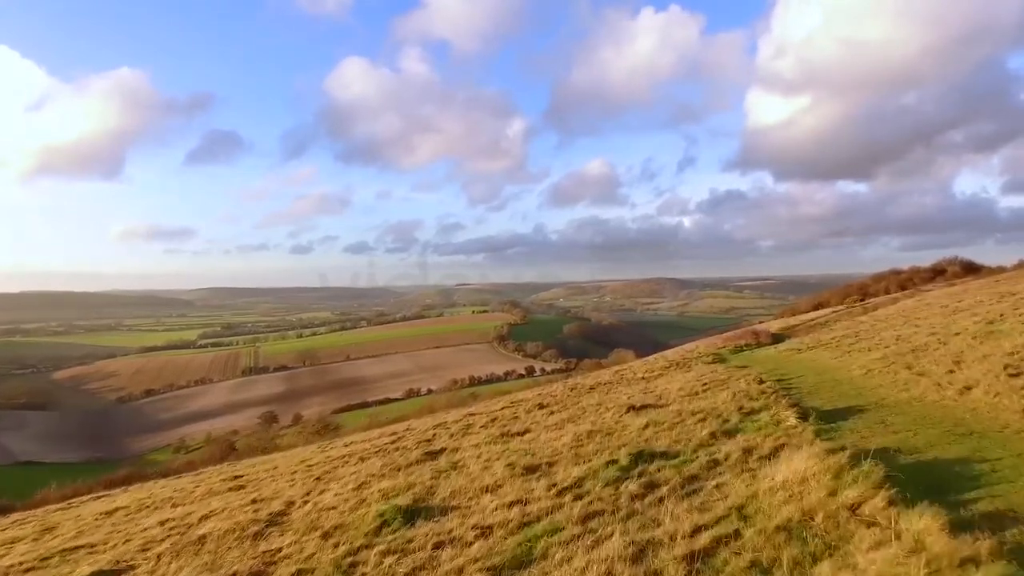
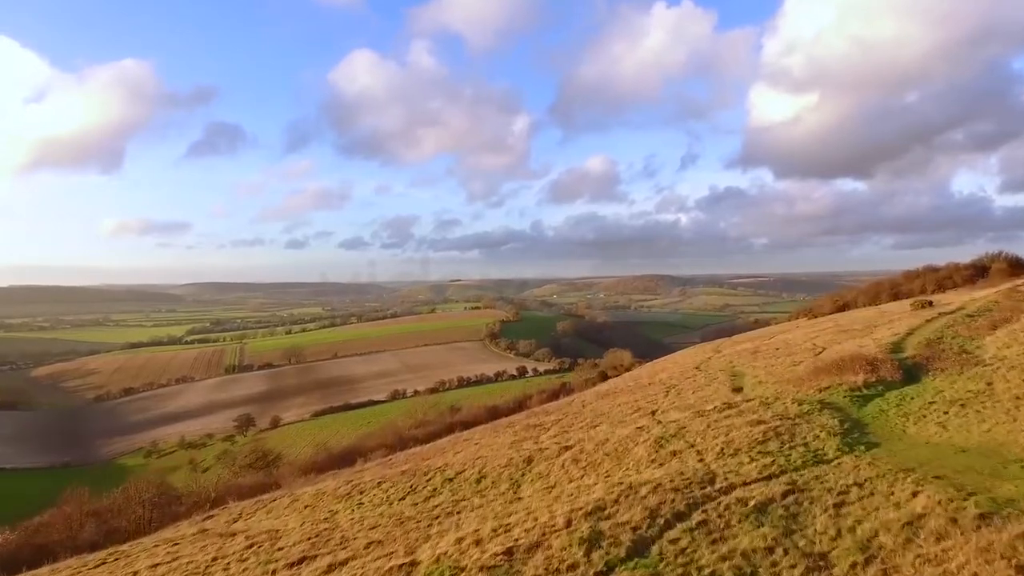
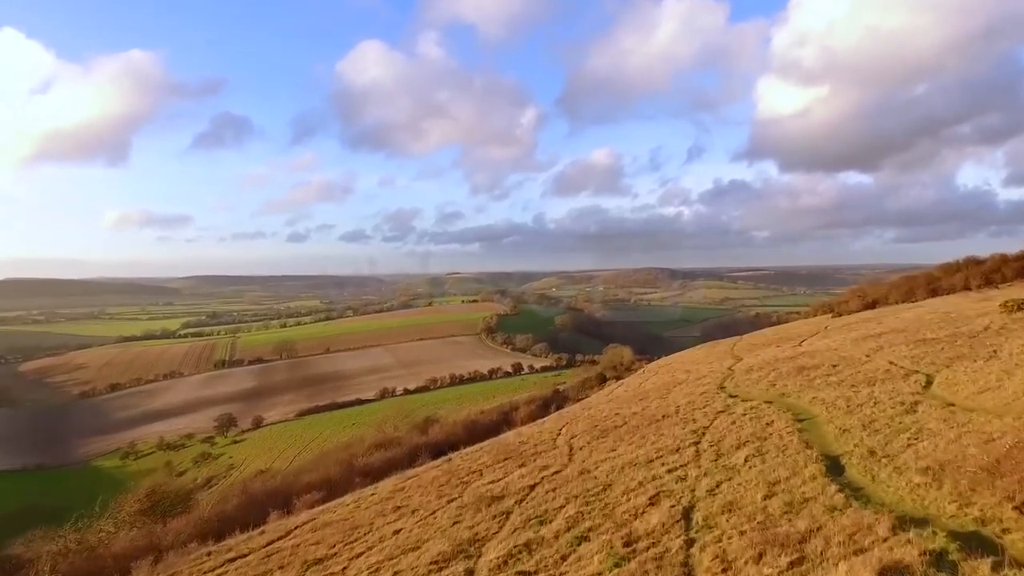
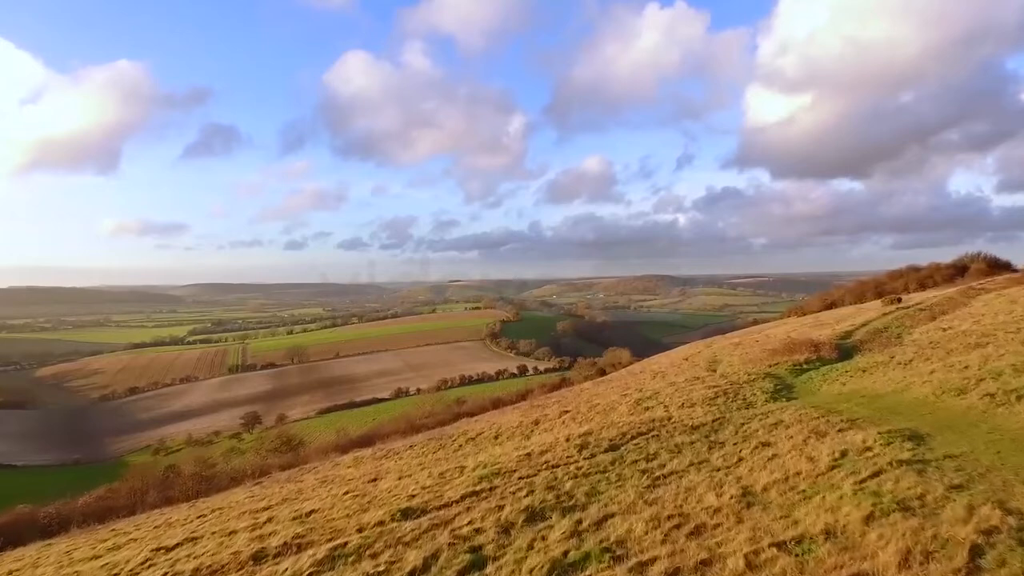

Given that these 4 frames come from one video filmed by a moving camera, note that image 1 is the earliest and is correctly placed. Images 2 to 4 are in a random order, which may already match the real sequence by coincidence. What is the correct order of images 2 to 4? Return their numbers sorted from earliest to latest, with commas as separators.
4, 2, 3
